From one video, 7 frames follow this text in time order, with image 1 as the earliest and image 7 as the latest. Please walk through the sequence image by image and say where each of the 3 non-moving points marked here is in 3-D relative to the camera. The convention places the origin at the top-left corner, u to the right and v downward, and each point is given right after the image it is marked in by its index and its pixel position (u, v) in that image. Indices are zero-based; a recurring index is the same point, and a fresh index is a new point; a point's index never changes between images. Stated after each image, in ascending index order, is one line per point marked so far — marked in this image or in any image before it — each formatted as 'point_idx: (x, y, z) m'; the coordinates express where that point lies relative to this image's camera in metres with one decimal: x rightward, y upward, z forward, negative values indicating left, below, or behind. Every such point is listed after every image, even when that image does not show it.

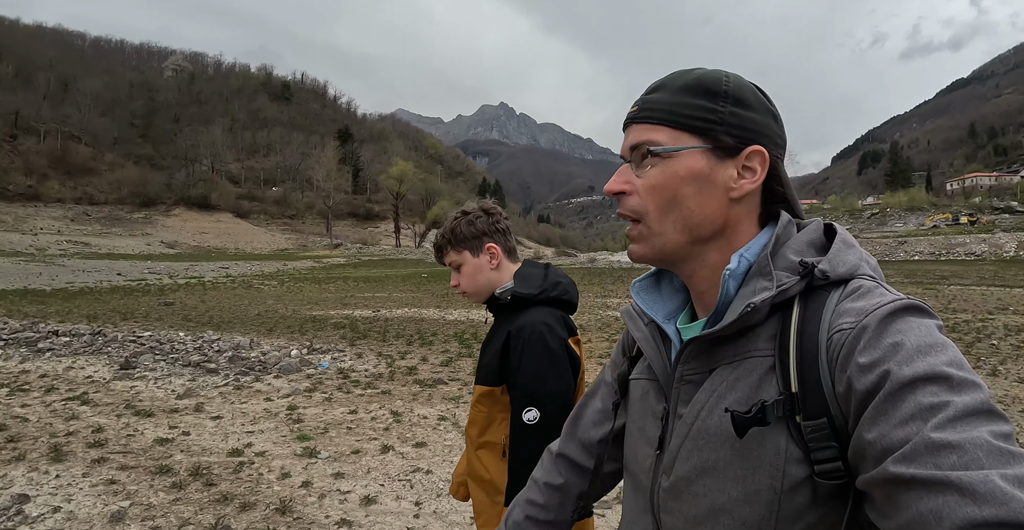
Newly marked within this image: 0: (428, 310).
0: (-1.2, -1.5, +18.2) m
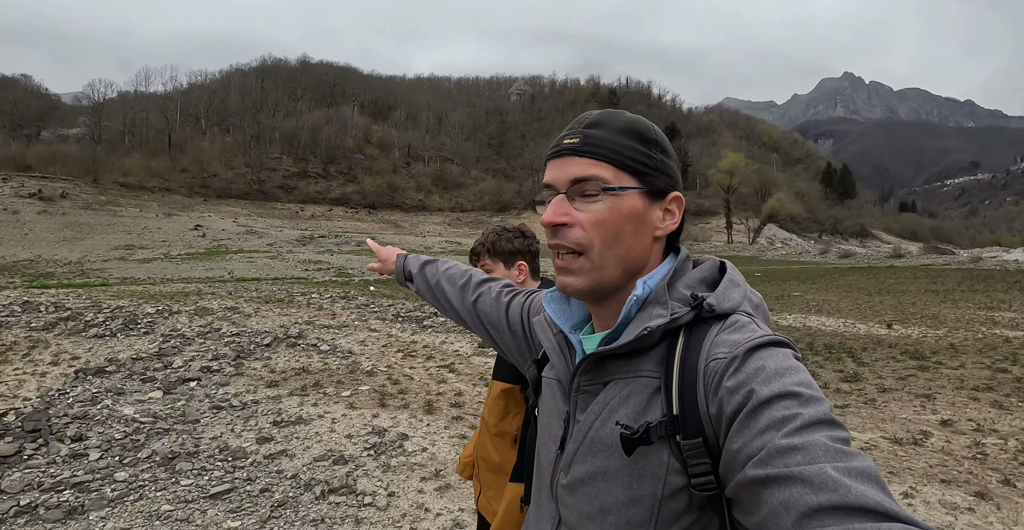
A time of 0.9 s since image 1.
0: (+7.5, -1.5, +16.7) m
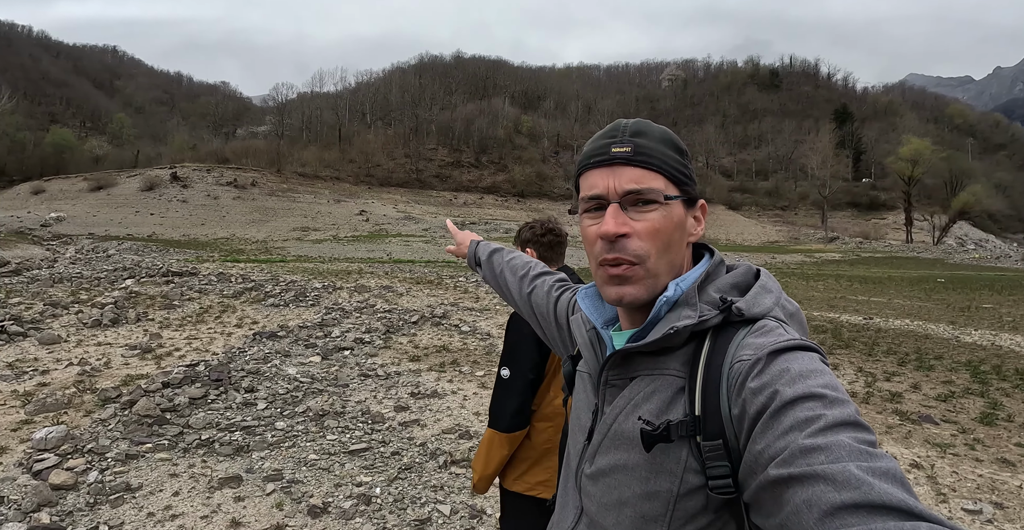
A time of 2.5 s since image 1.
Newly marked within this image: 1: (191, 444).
0: (+11.0, -1.6, +14.5) m
1: (-3.8, -2.1, +6.5) m
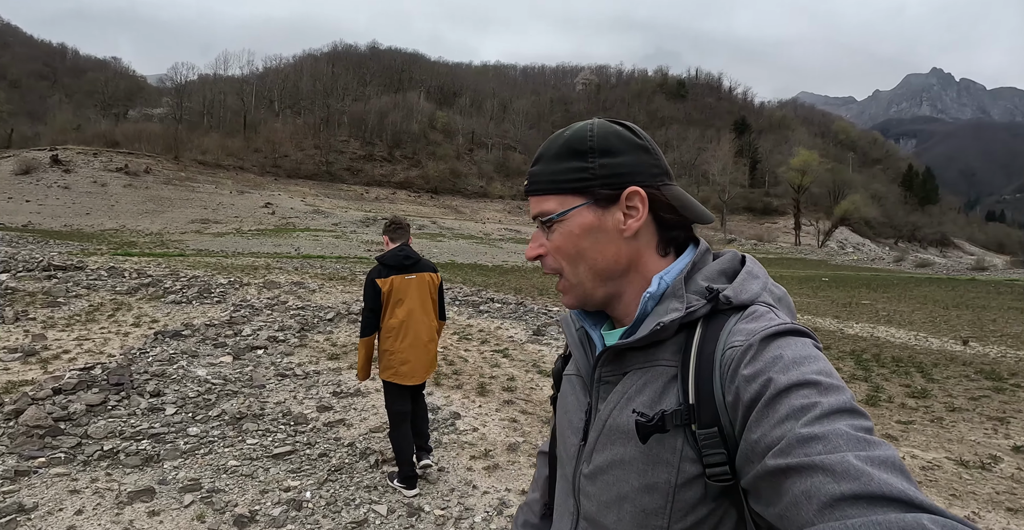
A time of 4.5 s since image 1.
0: (+8.9, -1.6, +16.0) m
1: (-4.5, -2.0, +5.8) m
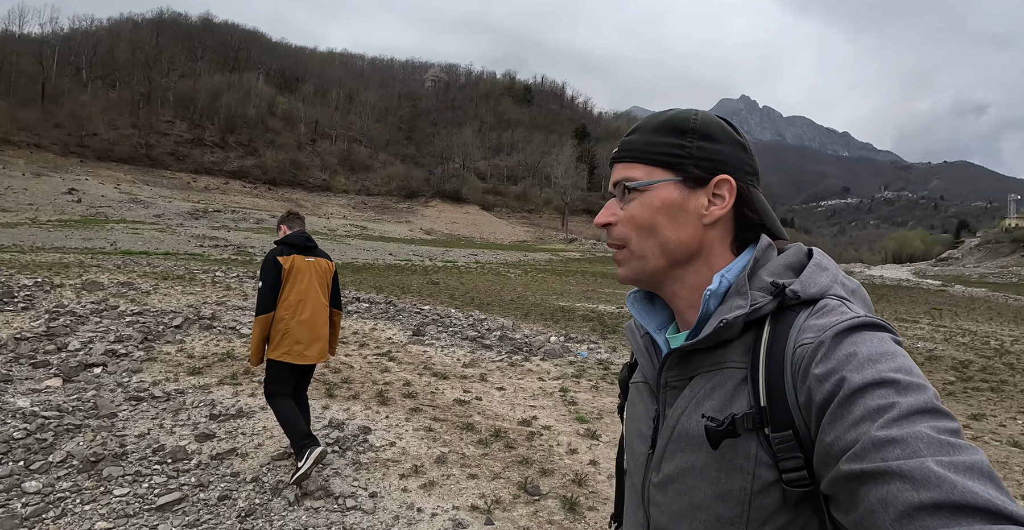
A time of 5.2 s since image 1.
0: (+5.2, -1.5, +17.6) m
1: (-5.2, -2.0, +4.4) m
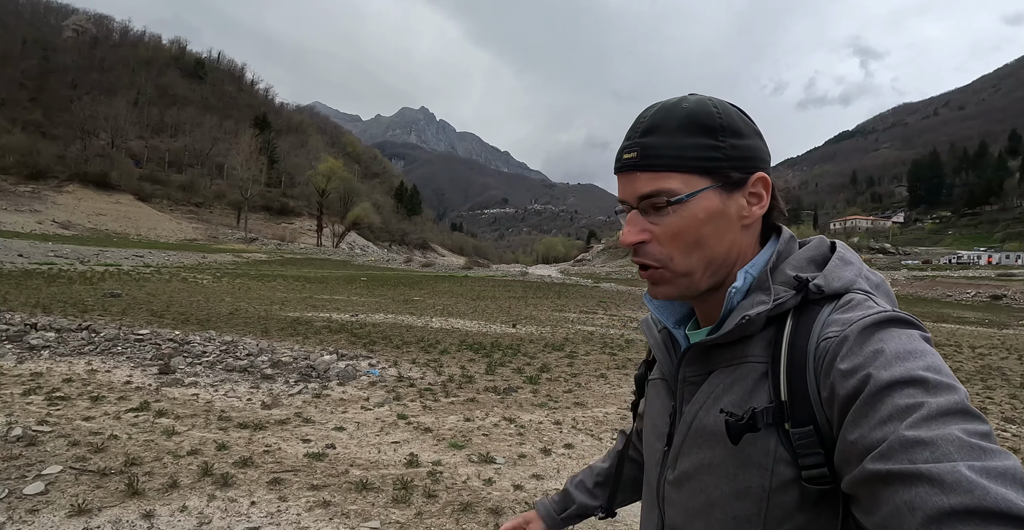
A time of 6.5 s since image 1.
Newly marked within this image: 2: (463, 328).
0: (-3.3, -1.7, +17.8) m
1: (-5.3, -2.1, +1.1) m
2: (-1.5, -1.8, +15.9) m
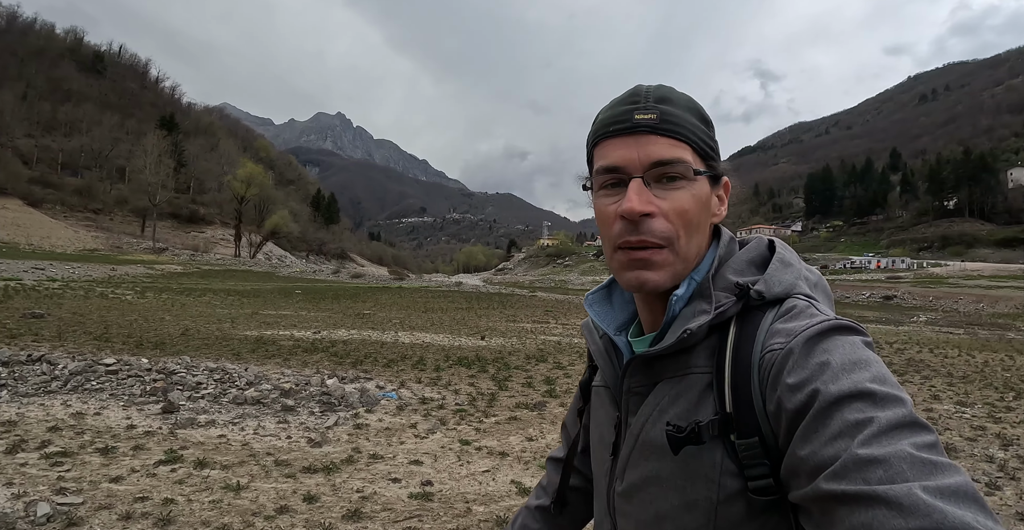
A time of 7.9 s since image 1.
0: (-4.5, -2.0, +16.9) m
1: (-4.0, -2.2, +0.1) m
2: (-2.3, -2.1, +15.3) m
